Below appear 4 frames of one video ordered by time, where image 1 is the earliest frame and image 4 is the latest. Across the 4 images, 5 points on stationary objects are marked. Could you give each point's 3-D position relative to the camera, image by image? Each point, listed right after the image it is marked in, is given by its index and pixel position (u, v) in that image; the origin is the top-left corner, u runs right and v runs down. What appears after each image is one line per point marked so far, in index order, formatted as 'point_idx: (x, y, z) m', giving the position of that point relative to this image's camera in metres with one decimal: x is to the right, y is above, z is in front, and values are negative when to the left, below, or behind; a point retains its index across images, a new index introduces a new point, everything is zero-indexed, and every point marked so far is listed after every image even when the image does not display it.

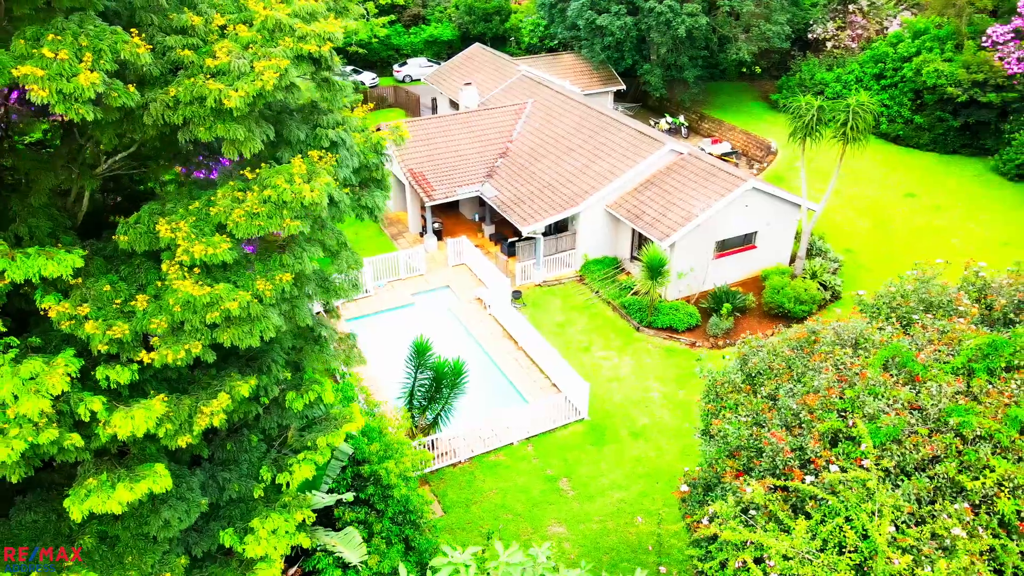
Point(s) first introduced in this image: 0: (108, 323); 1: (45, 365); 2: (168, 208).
0: (-3.8, -0.3, +7.0) m
1: (-4.3, -0.7, +6.8) m
2: (-3.5, +0.8, +7.7) m
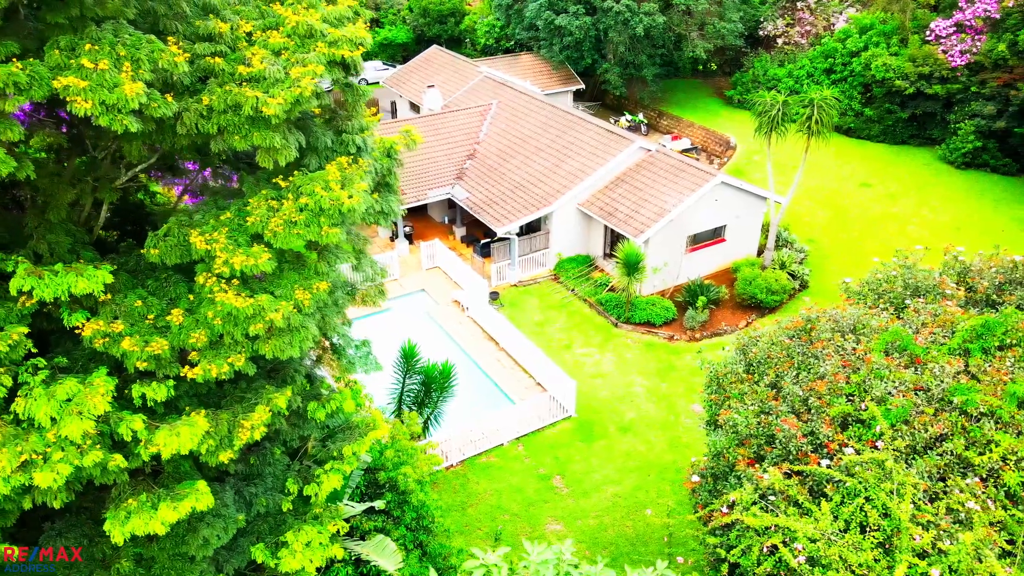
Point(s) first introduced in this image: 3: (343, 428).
0: (-3.4, -0.5, +6.9) m
1: (-3.9, -0.9, +6.6) m
2: (-3.2, +0.7, +7.5) m
3: (-2.3, -1.9, +10.0) m
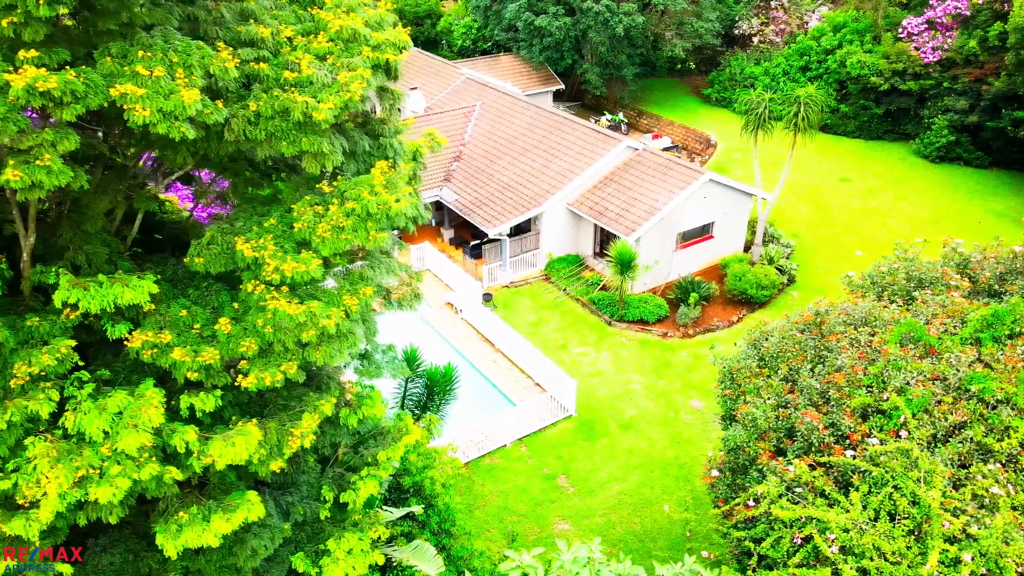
0: (-2.9, -0.6, +6.8) m
1: (-3.4, -1.0, +6.5) m
2: (-2.7, +0.6, +7.5) m
3: (-1.9, -2.0, +9.9) m
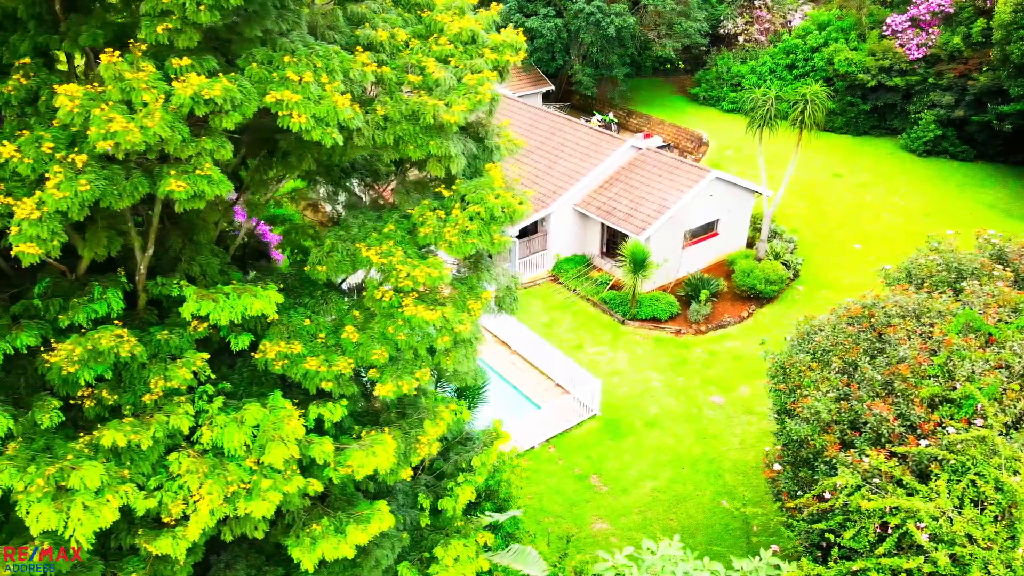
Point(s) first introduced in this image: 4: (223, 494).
0: (-1.7, -0.6, +6.7) m
1: (-2.1, -1.1, +6.4) m
2: (-1.6, +0.6, +7.4) m
3: (-0.7, -2.0, +9.8) m
4: (-2.3, -1.6, +5.9) m
